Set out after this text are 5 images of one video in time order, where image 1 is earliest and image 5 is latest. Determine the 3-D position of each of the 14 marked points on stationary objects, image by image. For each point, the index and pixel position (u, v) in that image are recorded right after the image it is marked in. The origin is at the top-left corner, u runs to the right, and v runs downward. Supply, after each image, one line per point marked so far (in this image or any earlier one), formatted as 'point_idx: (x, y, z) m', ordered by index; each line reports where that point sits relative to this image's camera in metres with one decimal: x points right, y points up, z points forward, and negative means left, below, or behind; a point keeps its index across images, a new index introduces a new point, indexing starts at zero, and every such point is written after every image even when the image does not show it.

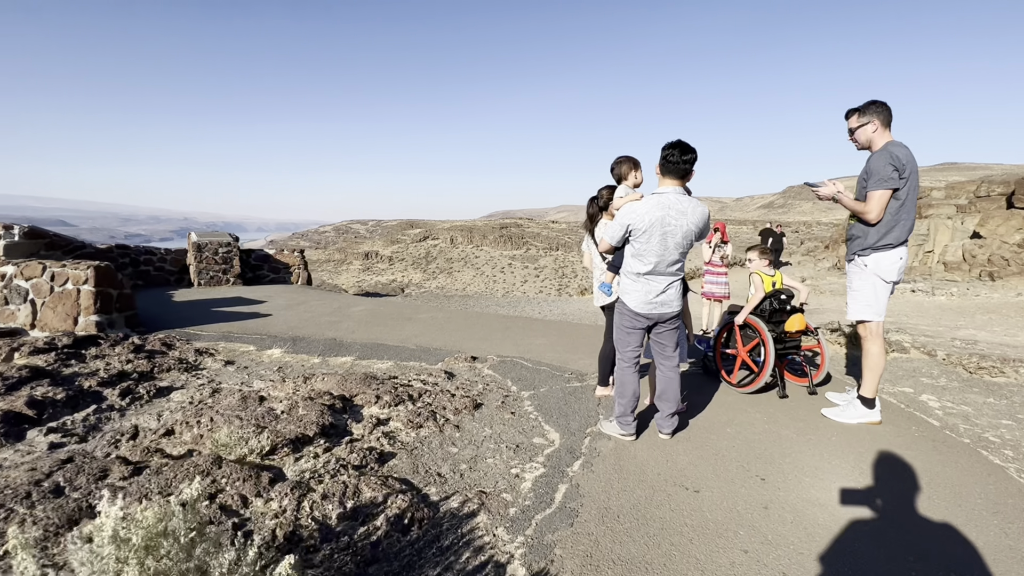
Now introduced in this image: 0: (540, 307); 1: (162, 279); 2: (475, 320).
0: (+0.7, -0.5, +11.9) m
1: (-7.1, +0.2, +9.5) m
2: (-0.5, -0.5, +7.0) m
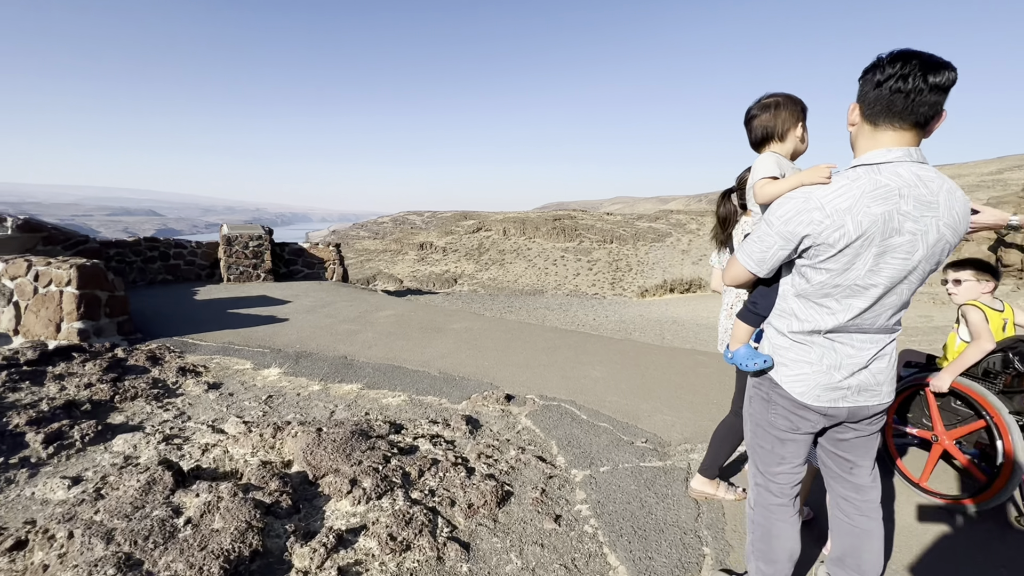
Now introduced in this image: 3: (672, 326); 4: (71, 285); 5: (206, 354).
0: (+1.9, -0.5, +10.5) m
1: (-6.1, +0.3, +9.0) m
2: (+0.1, -0.6, +5.8) m
3: (+2.9, -0.7, +8.7) m
4: (-4.5, 0.0, +4.7) m
5: (-3.2, -0.7, +4.9) m
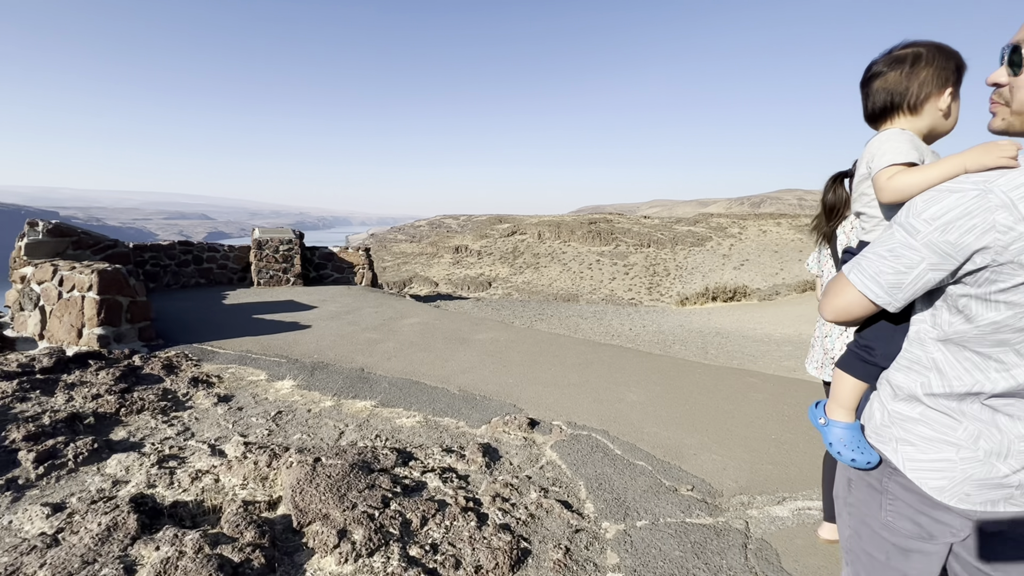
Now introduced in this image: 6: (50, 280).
0: (+2.6, -0.7, +10.0) m
1: (-5.6, +0.2, +9.0) m
2: (+0.4, -0.7, +5.4) m
3: (+3.4, -0.9, +8.1) m
4: (-4.2, 0.0, +4.6) m
5: (-2.9, -0.8, +4.7) m
6: (-4.8, +0.1, +4.8) m
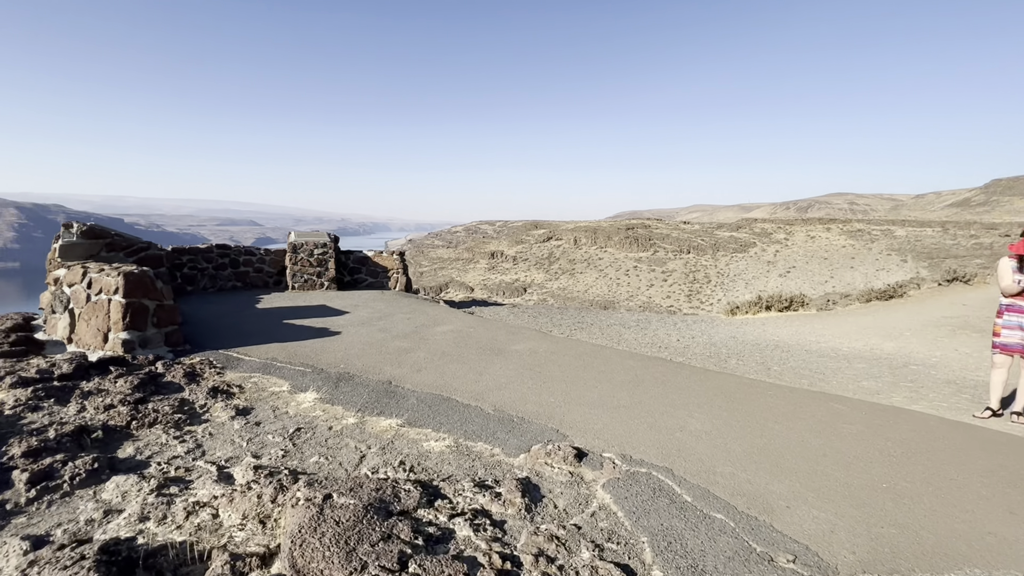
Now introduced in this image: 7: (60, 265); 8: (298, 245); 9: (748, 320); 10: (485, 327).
0: (+3.3, -0.8, +9.3) m
1: (-4.8, +0.1, +9.0) m
2: (+0.8, -0.8, +4.9) m
3: (+4.1, -1.0, +7.3) m
4: (-3.8, -0.1, +4.5) m
5: (-2.5, -0.8, +4.5) m
6: (-4.4, +0.1, +4.7) m
7: (-4.8, +0.2, +4.9) m
8: (-4.0, +0.8, +8.8) m
9: (+5.2, -0.7, +10.5) m
10: (-0.4, -0.6, +6.4) m
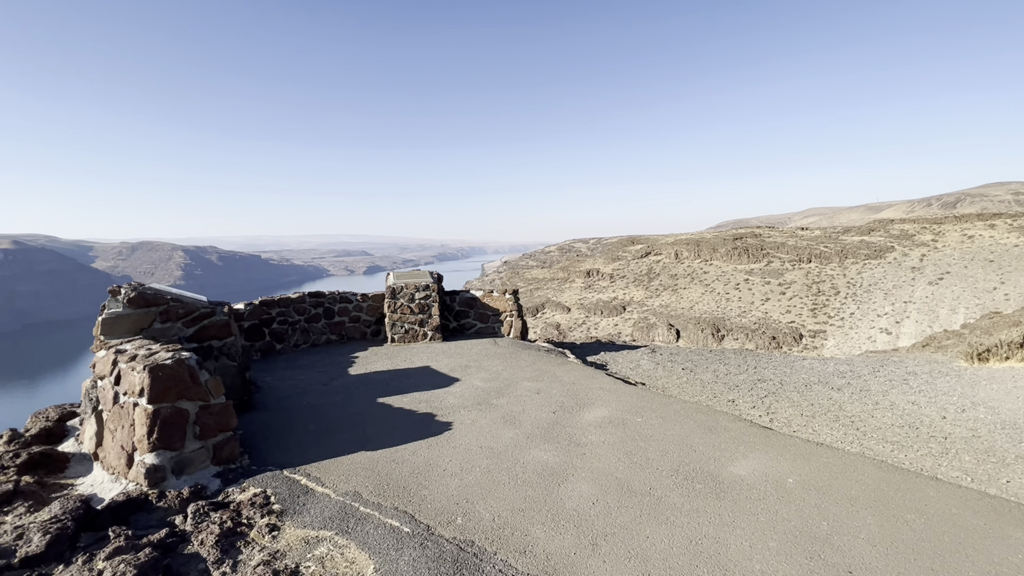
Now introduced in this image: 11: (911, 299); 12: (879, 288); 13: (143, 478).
0: (+5.5, -1.4, +6.3) m
1: (-2.6, -0.7, +7.7) m
2: (+2.2, -1.3, +2.5) m
3: (+5.9, -1.5, +4.2) m
4: (-2.4, -0.7, +3.1) m
5: (-1.2, -1.4, +2.8) m
6: (-2.9, -0.6, +3.4) m
7: (-3.3, -0.5, +3.7) m
8: (-1.8, 0.0, +7.4) m
9: (+7.6, -1.3, +7.1) m
10: (+1.3, -1.2, +4.3) m
11: (+16.7, -0.8, +17.7) m
12: (+17.1, -0.3, +19.8) m
13: (-2.4, -1.2, +3.0) m
